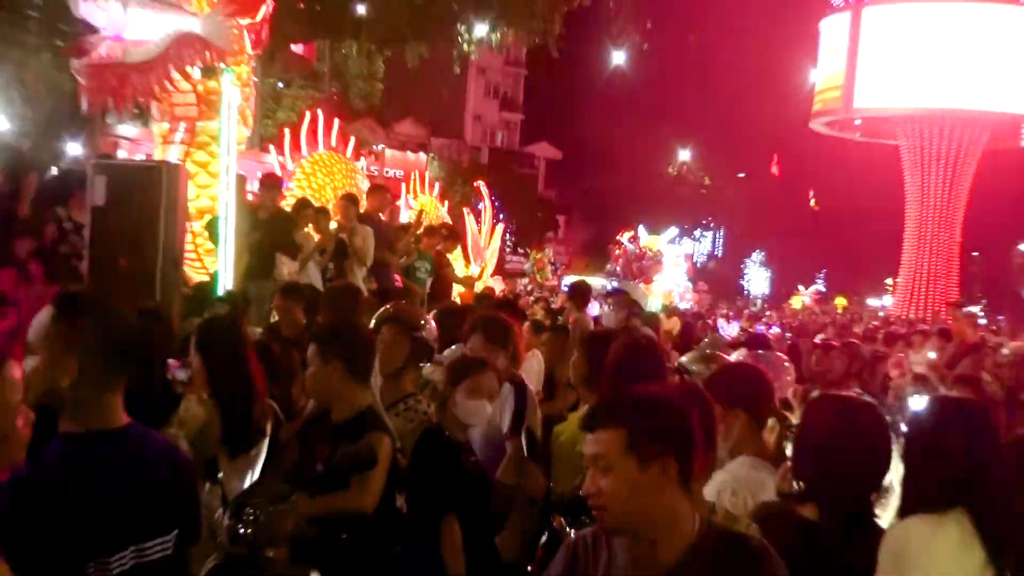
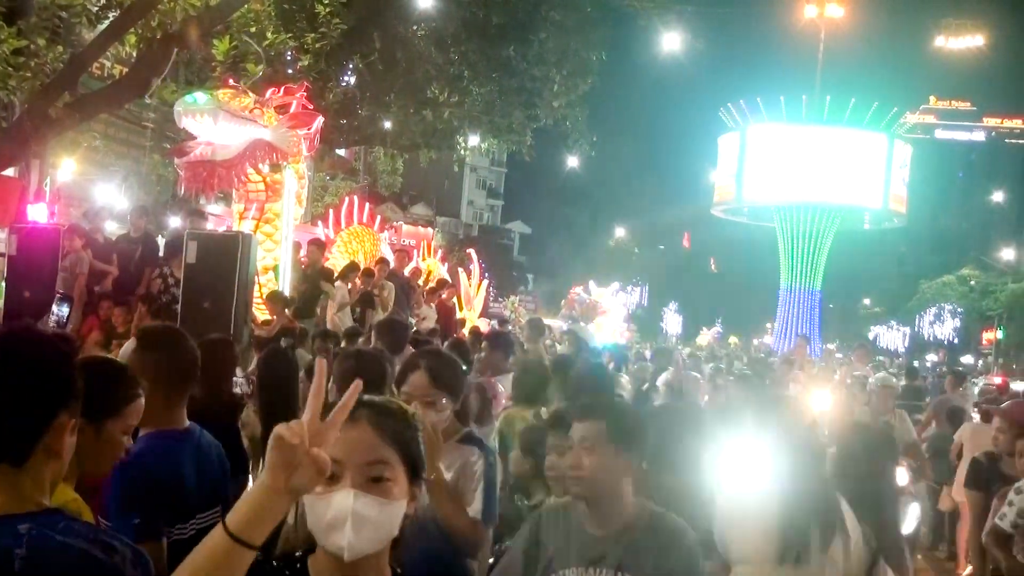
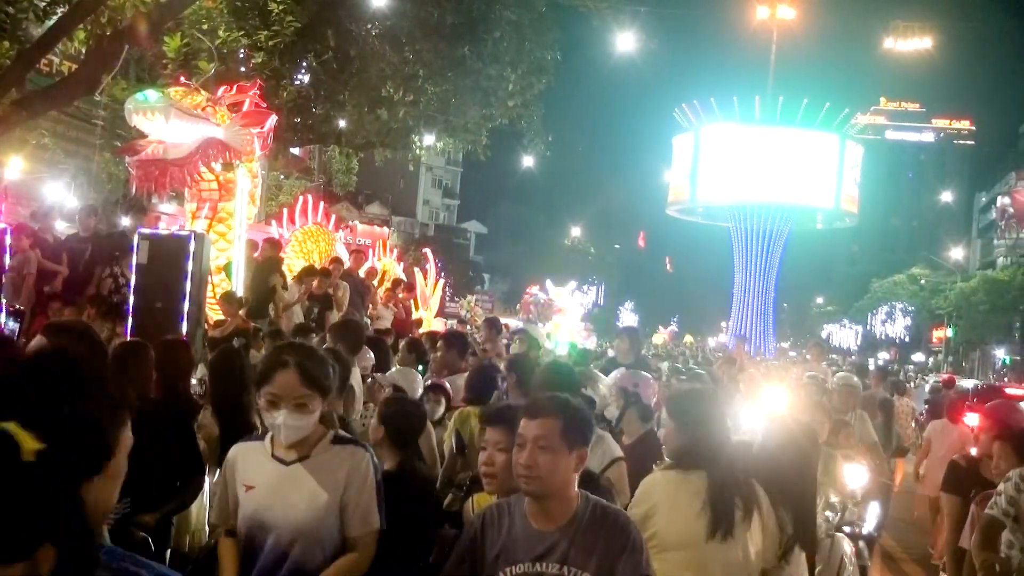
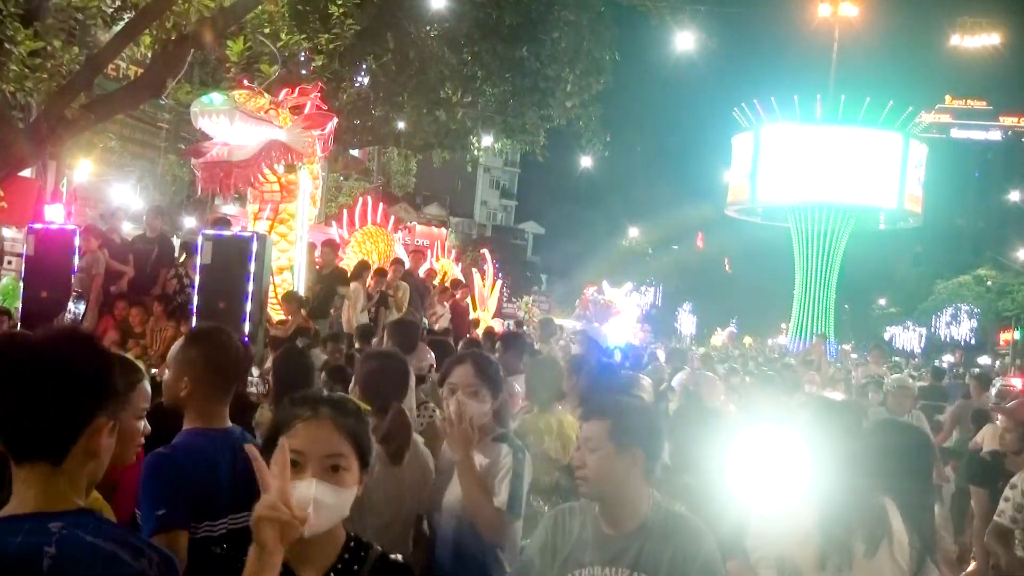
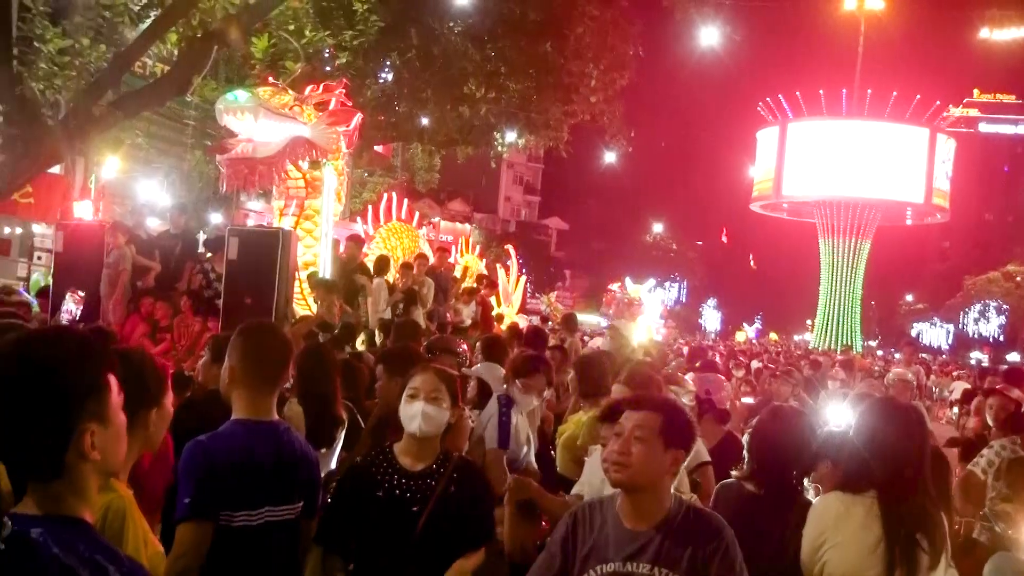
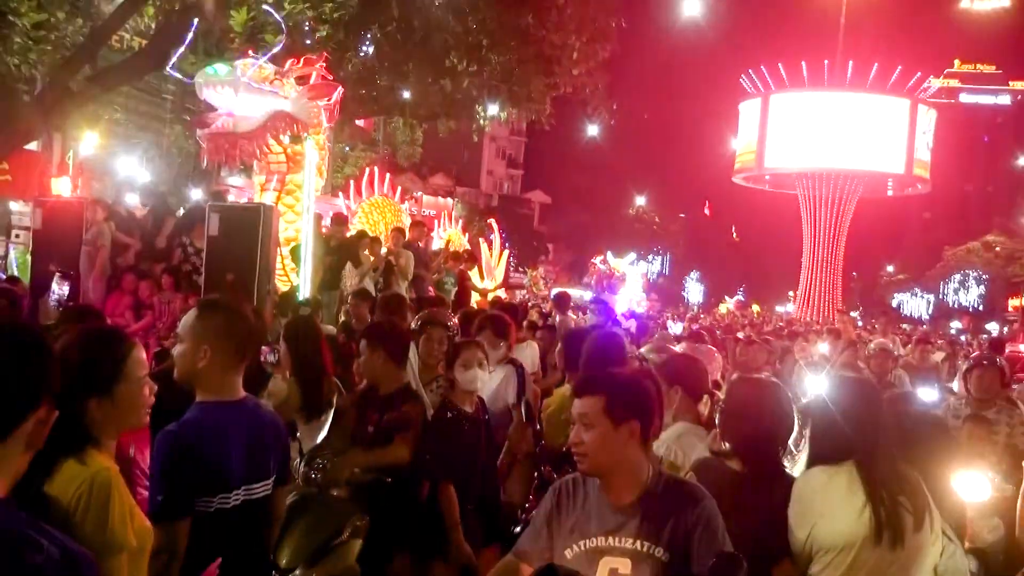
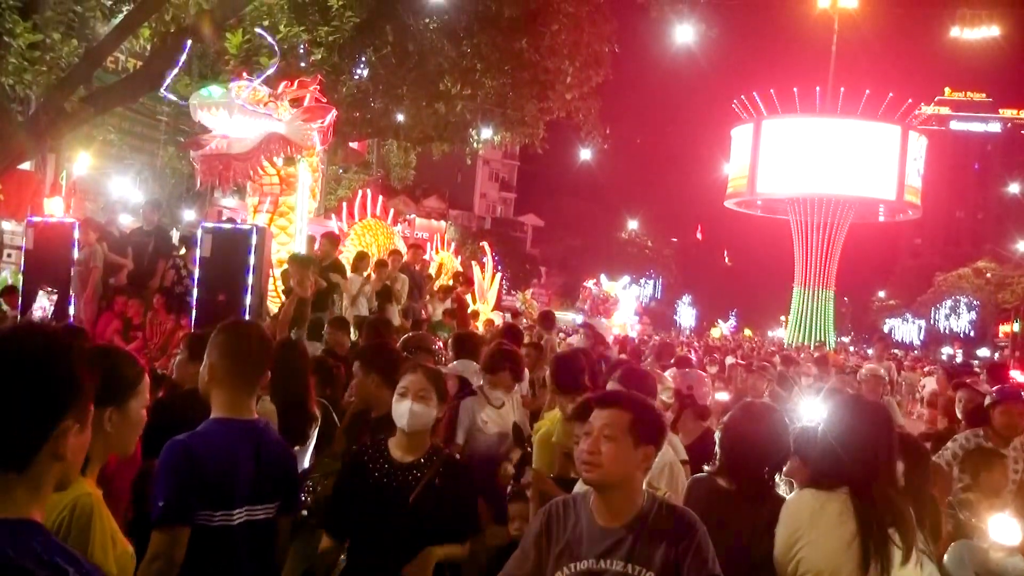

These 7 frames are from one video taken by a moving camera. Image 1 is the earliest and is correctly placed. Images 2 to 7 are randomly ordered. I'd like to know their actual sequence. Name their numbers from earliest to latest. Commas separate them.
6, 7, 5, 4, 2, 3
